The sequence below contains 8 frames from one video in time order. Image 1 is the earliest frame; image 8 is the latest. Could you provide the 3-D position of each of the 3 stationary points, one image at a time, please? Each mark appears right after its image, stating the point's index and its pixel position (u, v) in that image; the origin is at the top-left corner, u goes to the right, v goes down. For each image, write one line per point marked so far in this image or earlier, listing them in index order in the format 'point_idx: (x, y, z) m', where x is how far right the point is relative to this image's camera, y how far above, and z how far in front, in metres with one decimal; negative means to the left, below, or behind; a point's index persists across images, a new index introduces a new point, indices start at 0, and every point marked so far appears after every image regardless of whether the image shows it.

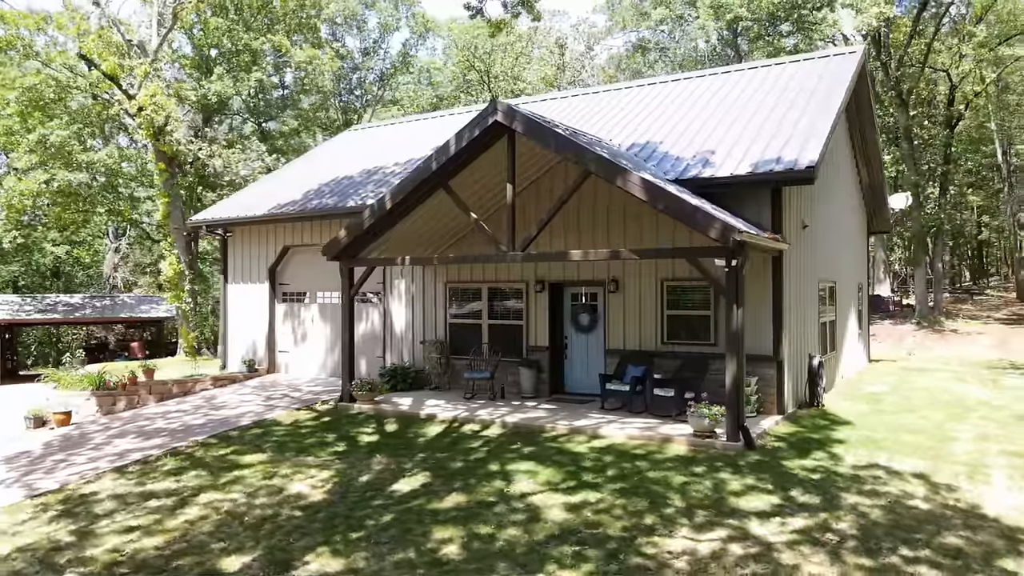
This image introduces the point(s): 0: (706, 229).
0: (+2.2, +0.7, +7.6) m
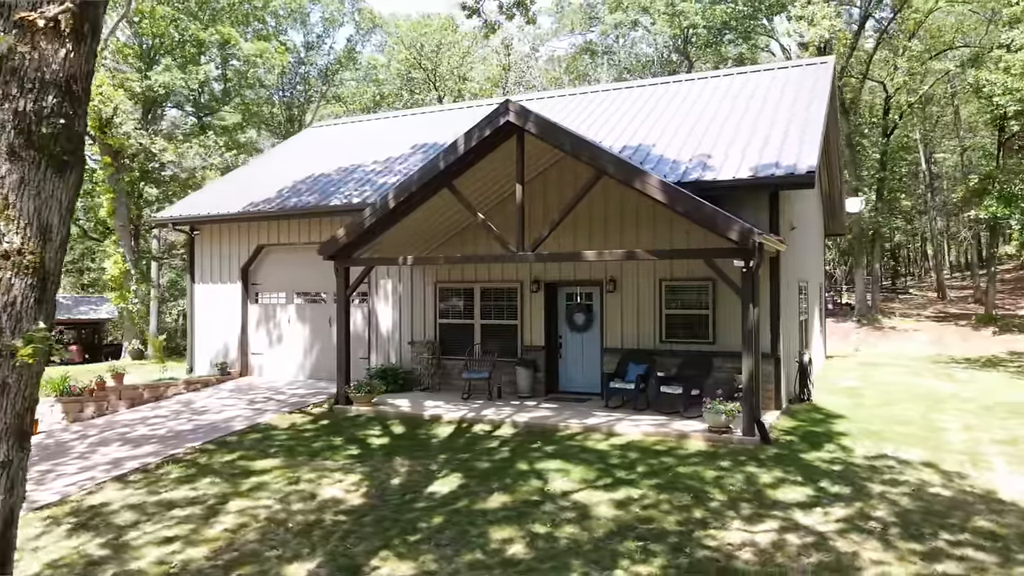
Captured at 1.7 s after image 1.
0: (+2.5, +0.7, +7.9) m
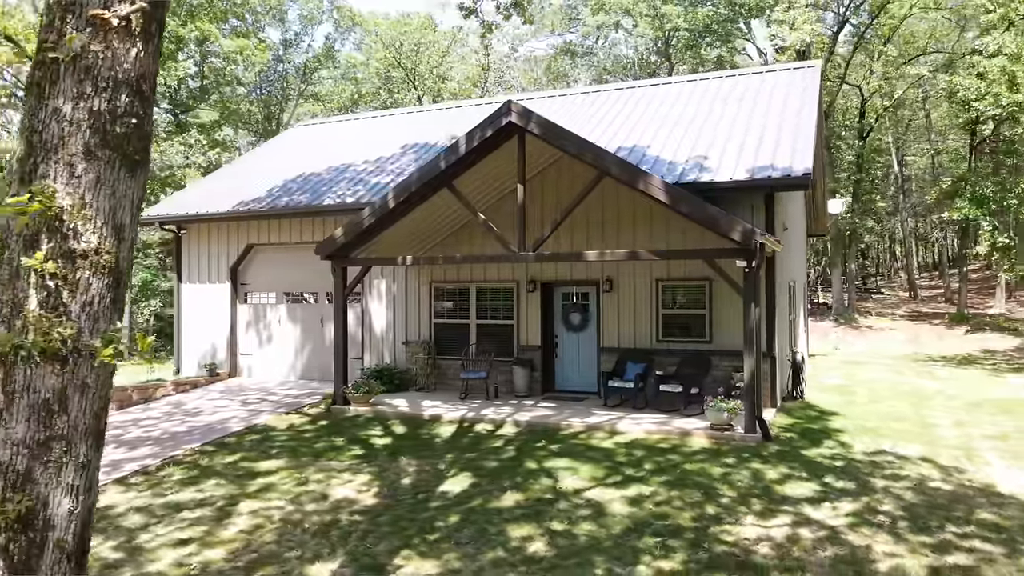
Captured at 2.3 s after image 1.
0: (+2.6, +0.7, +8.0) m
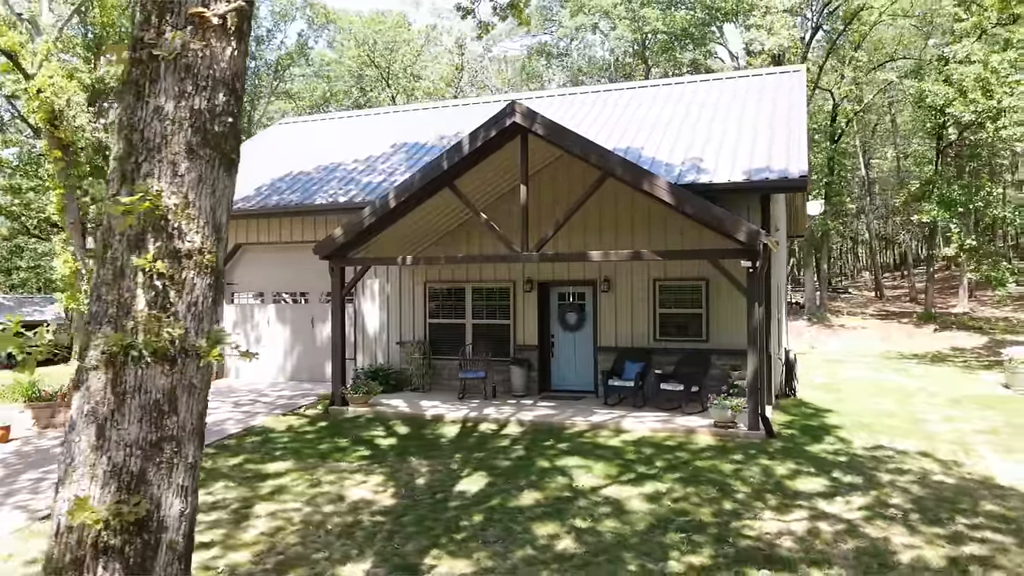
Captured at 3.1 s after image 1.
0: (+2.7, +0.7, +8.2) m
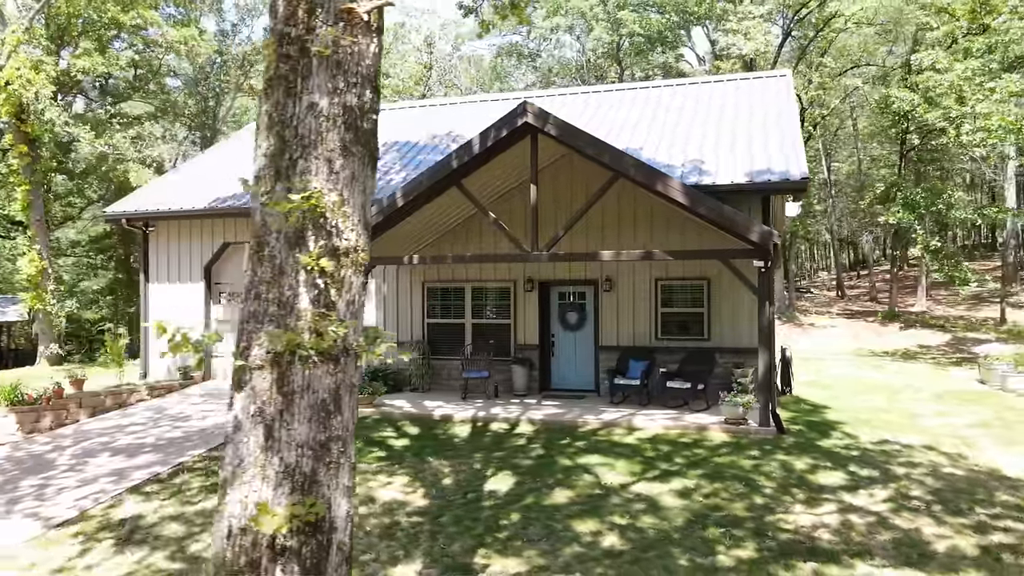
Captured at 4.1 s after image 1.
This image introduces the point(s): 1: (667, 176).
0: (+2.9, +0.7, +8.3) m
1: (+2.0, +1.4, +8.7) m
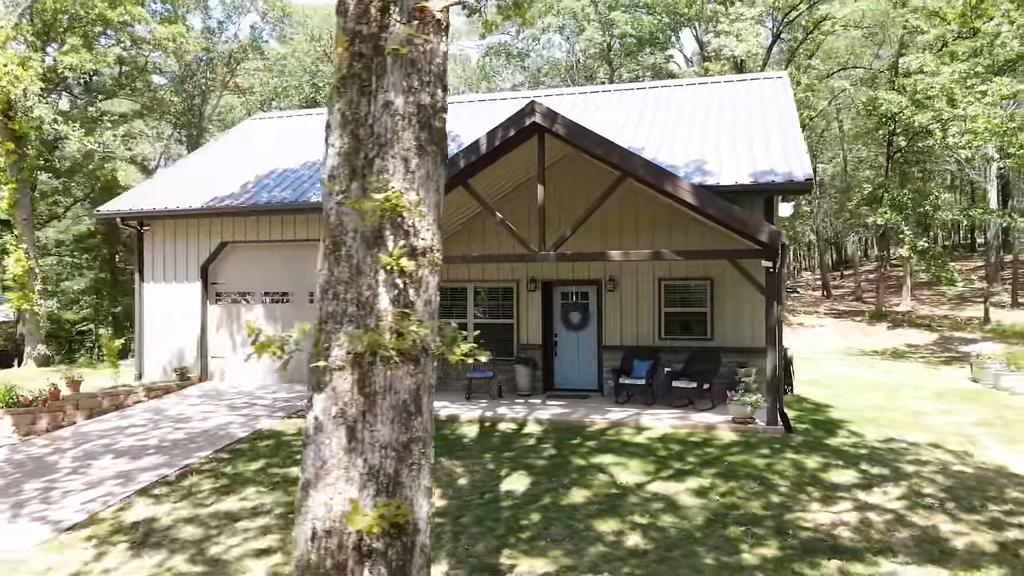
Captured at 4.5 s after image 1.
0: (+3.0, +0.7, +8.4) m
1: (+2.1, +1.4, +8.7) m
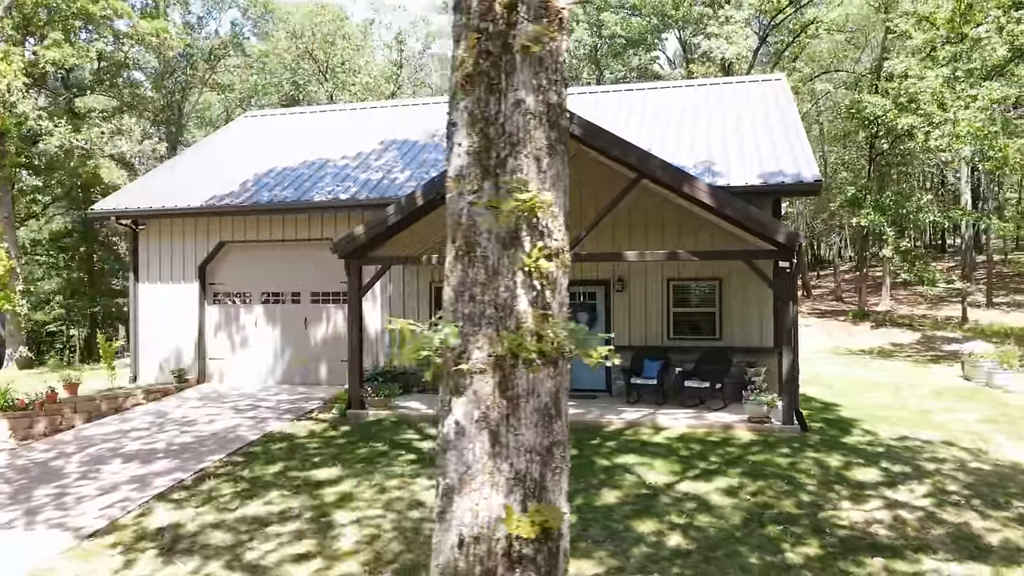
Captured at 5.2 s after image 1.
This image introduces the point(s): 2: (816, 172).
0: (+3.3, +0.7, +8.4) m
1: (+2.4, +1.4, +8.7) m
2: (+4.7, +1.8, +10.4) m
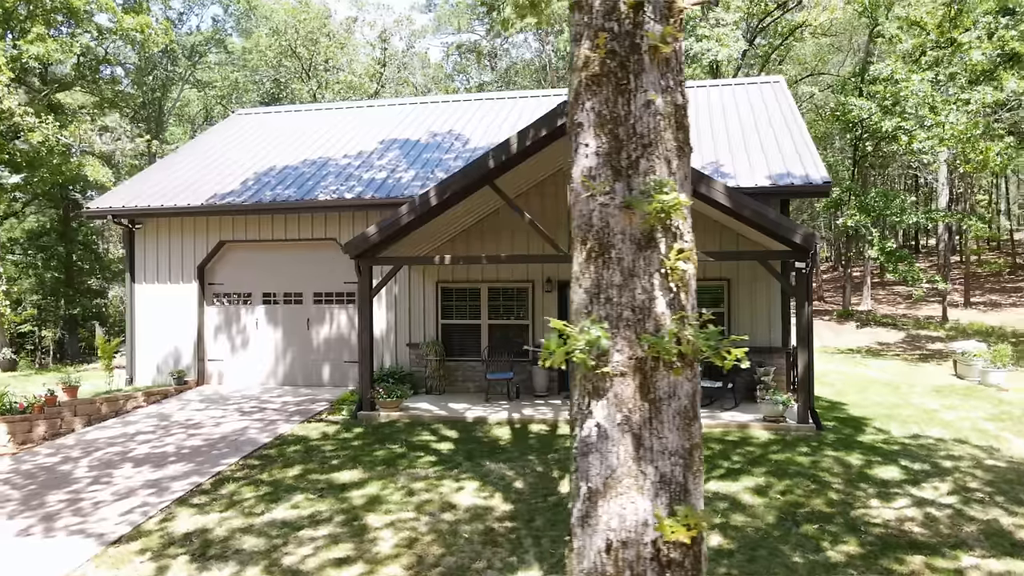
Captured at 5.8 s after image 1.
0: (+3.5, +0.7, +8.5) m
1: (+2.6, +1.4, +8.8) m
2: (+4.9, +1.8, +10.5) m
